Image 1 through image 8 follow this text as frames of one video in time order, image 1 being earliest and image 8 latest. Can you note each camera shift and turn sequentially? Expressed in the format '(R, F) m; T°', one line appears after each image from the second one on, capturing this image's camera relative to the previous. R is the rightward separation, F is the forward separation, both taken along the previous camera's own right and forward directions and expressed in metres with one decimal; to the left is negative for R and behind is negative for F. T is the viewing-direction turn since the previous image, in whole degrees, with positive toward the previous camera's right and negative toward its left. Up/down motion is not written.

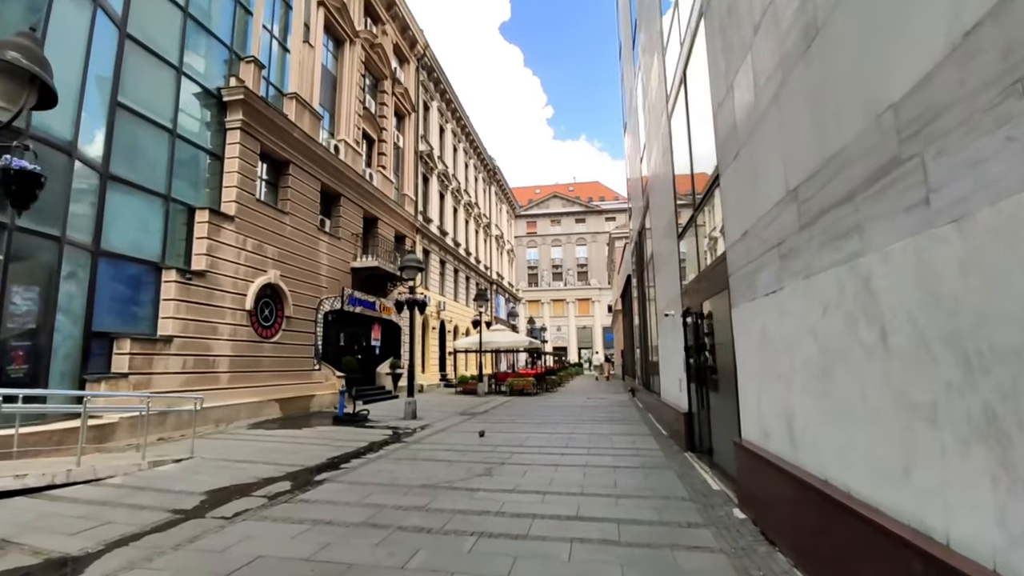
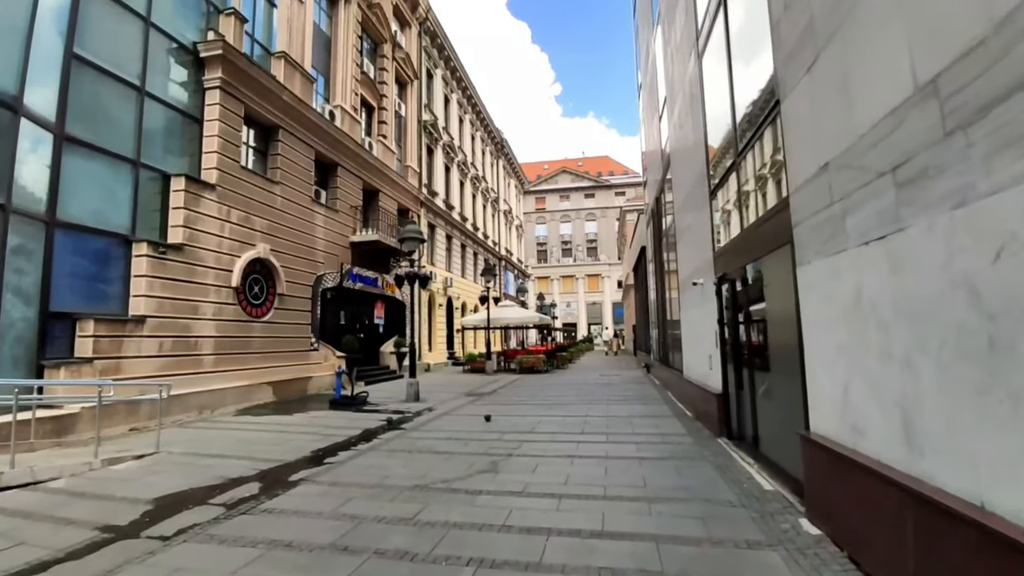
(0.0, +1.0) m; -1°
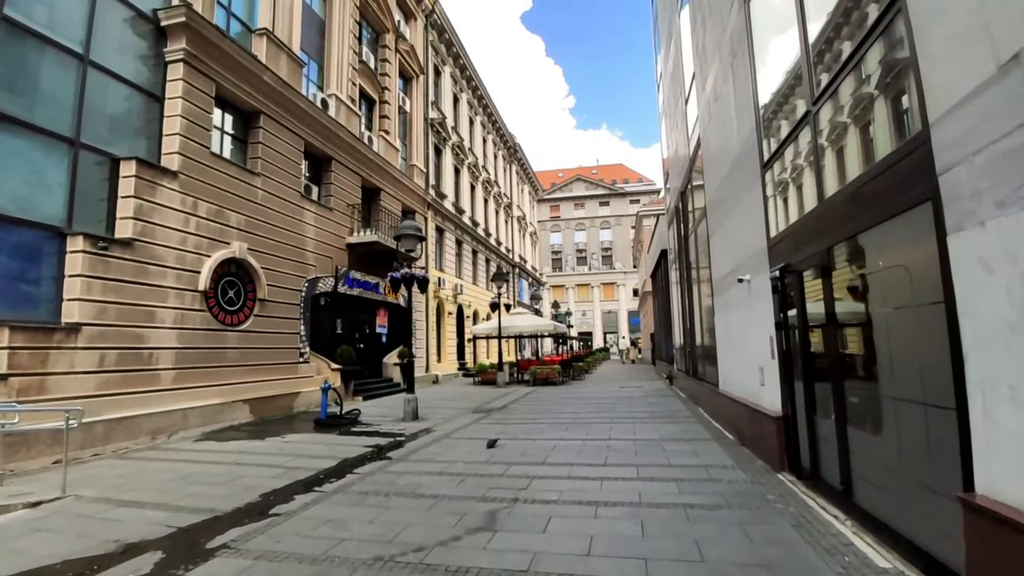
(+0.1, +1.5) m; -1°
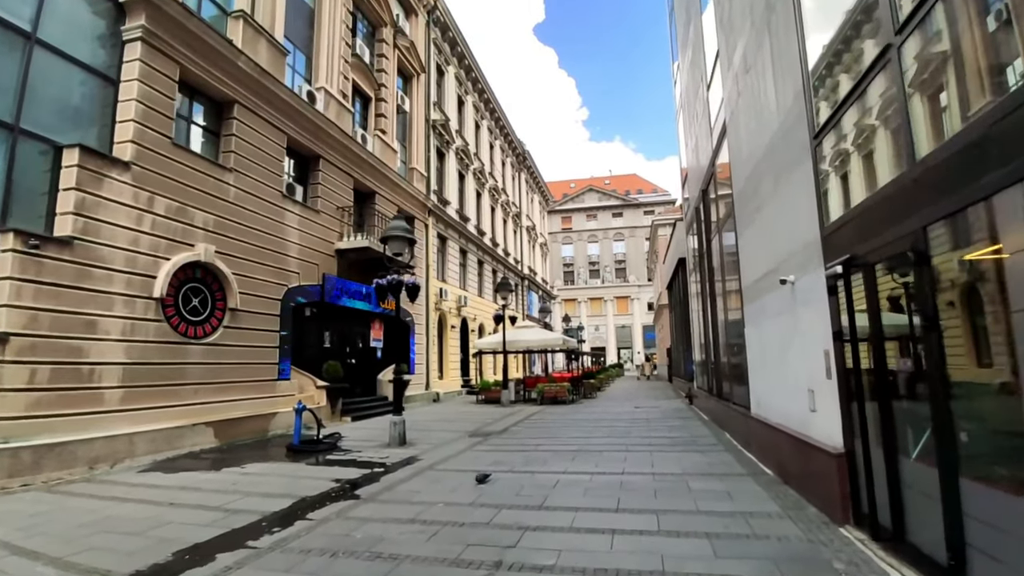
(+0.1, +1.3) m; -1°
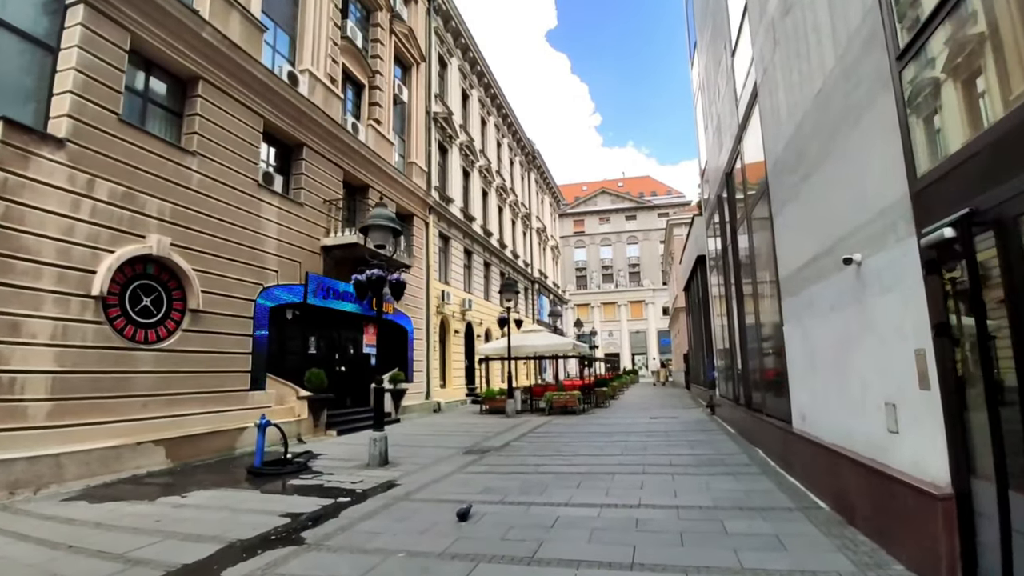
(+0.2, +1.3) m; -1°
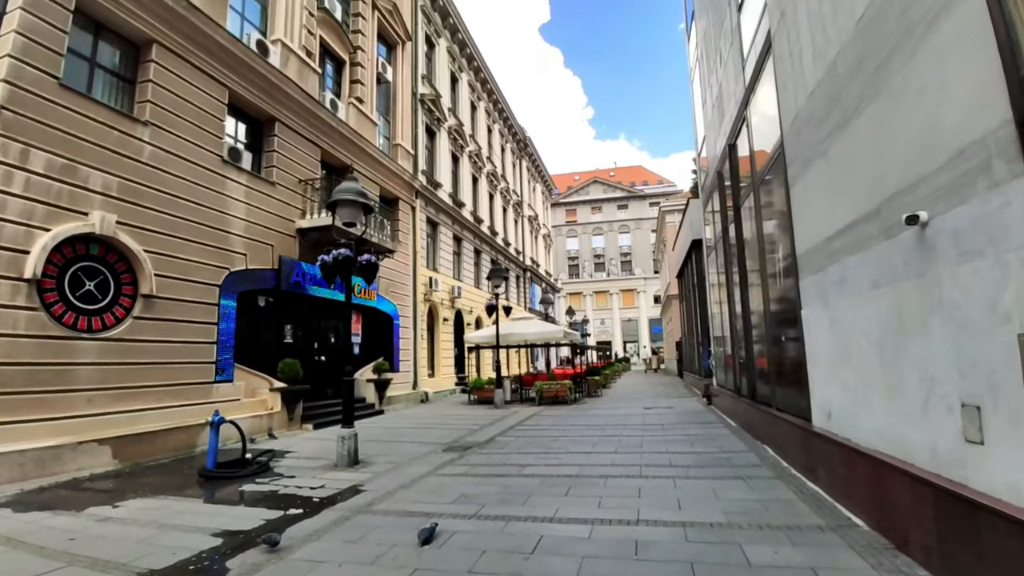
(+0.1, +0.8) m; 0°
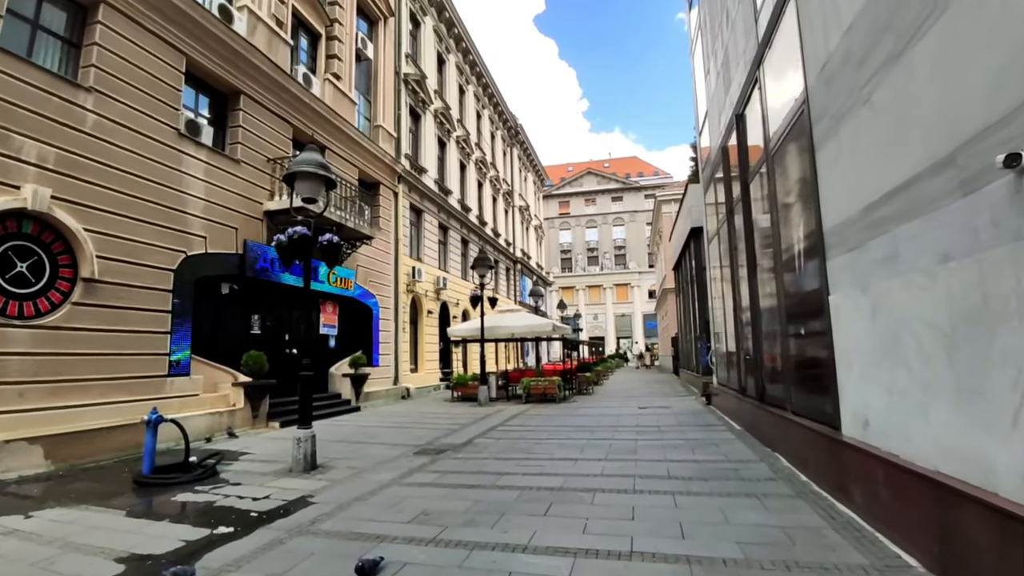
(+0.1, +0.8) m; 0°
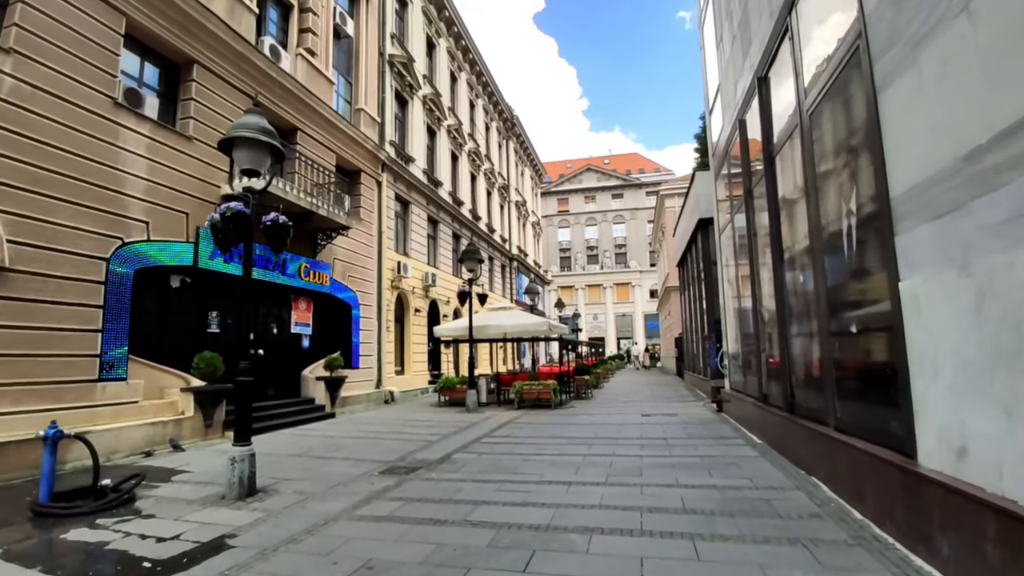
(+0.1, +1.2) m; 0°
